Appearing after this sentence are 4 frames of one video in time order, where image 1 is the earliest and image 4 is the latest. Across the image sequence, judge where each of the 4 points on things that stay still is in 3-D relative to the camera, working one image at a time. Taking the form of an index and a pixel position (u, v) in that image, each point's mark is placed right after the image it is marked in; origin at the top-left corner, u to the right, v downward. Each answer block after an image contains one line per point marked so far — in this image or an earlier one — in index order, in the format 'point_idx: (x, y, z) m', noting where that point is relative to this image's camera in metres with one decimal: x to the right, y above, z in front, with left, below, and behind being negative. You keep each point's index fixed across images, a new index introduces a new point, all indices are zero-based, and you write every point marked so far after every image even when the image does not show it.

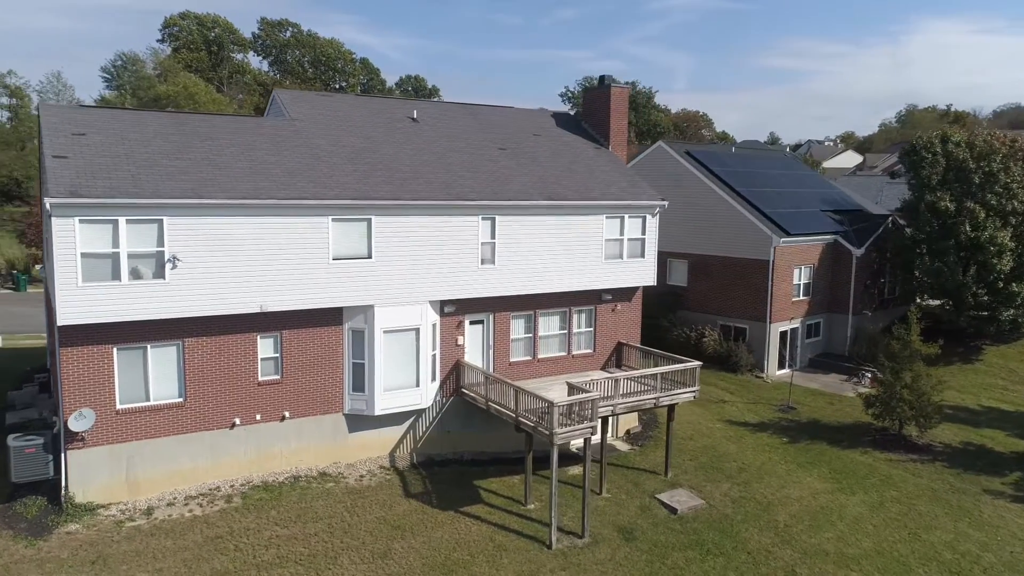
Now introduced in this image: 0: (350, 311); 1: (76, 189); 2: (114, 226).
0: (-3.5, -0.5, +17.1) m
1: (-7.6, +1.7, +13.7) m
2: (-7.1, +1.1, +14.1) m
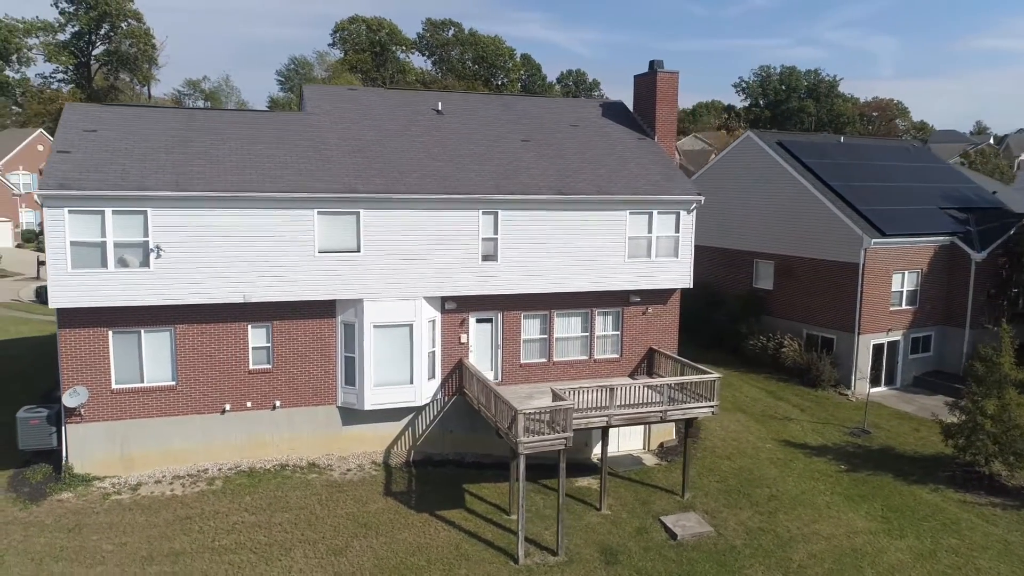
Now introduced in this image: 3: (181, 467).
0: (-3.7, -0.3, +17.1) m
1: (-8.3, +2.0, +14.7) m
2: (-7.8, +1.4, +15.0) m
3: (-7.0, -3.8, +16.6) m
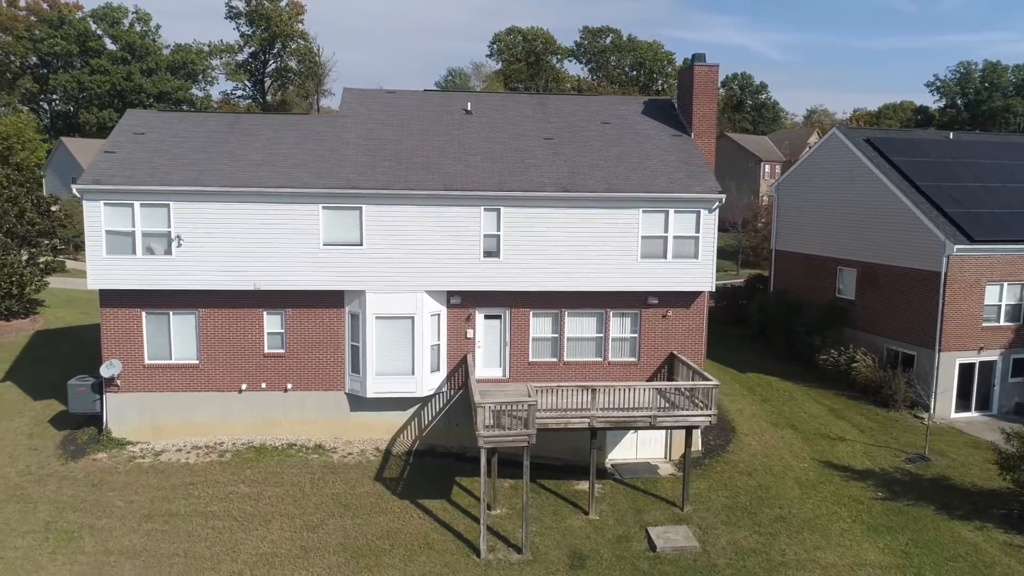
0: (-3.7, -0.2, +17.9) m
1: (-8.7, +2.3, +16.7) m
2: (-8.1, +1.7, +16.9) m
3: (-7.1, -3.5, +18.2) m
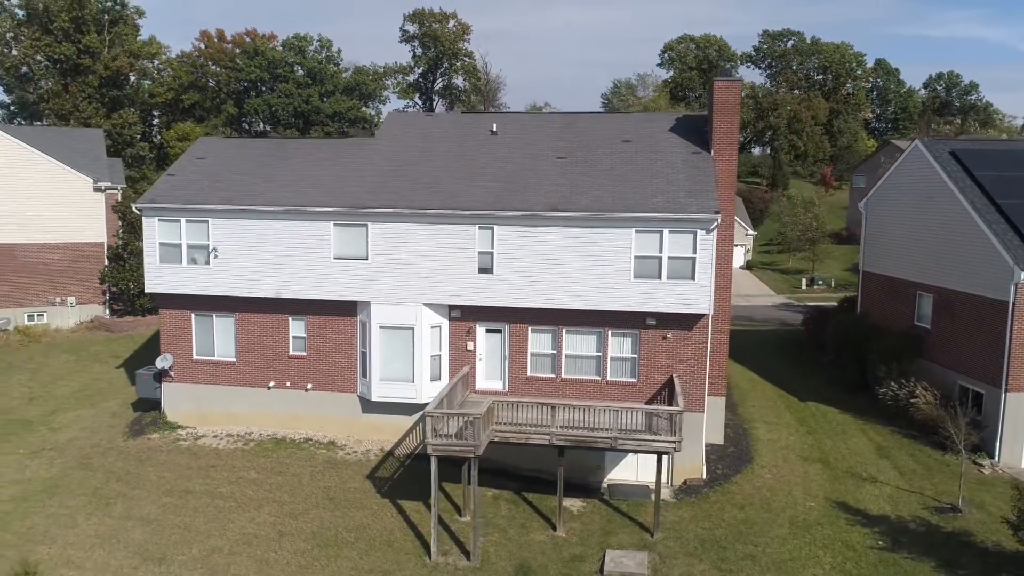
0: (-3.7, -0.4, +19.4) m
1: (-8.8, +2.2, +19.5) m
2: (-8.2, +1.6, +19.5) m
3: (-7.1, -3.6, +20.5) m
